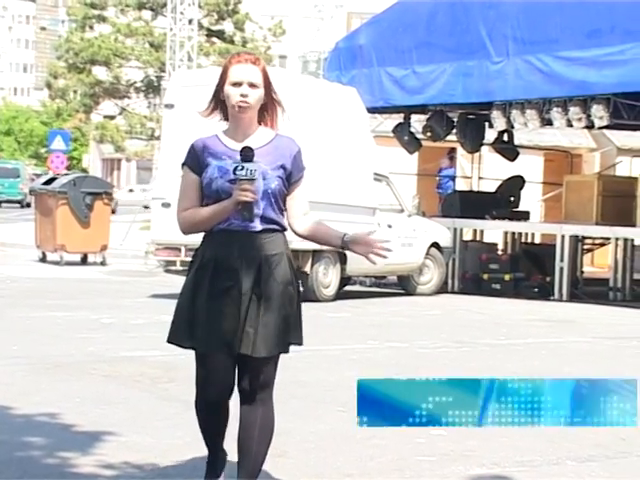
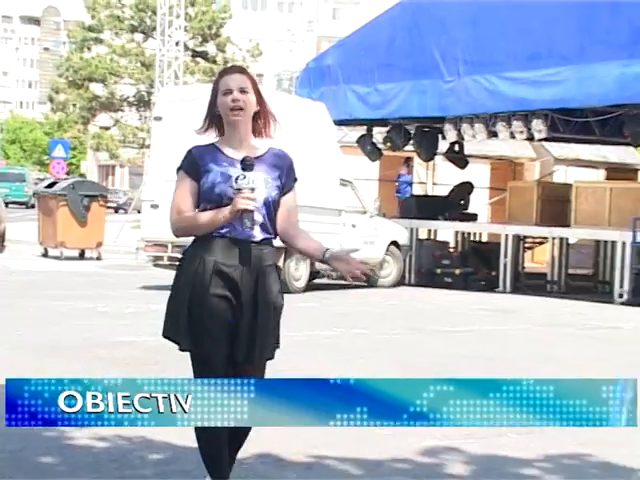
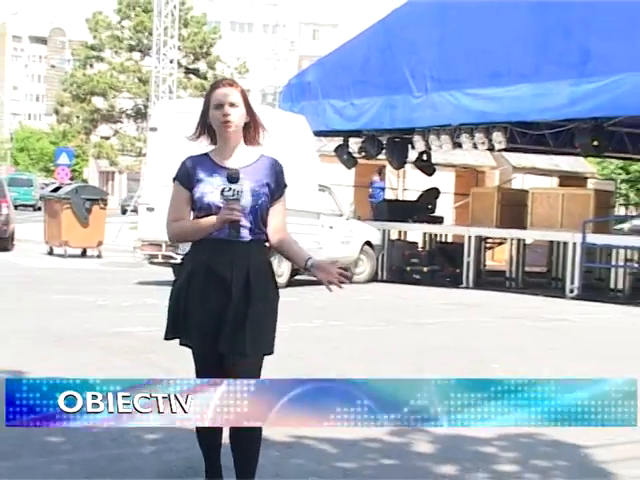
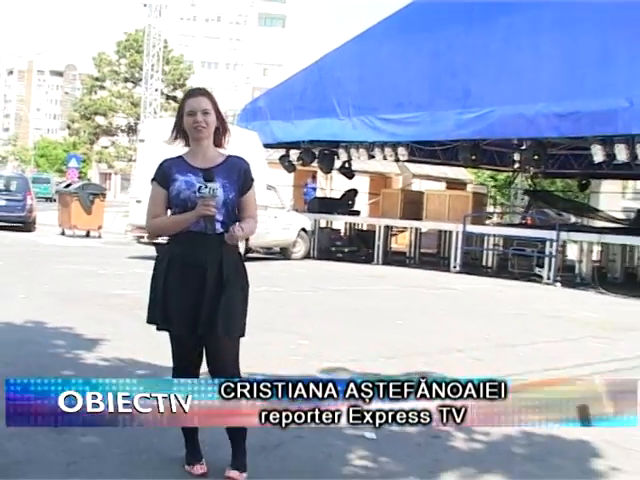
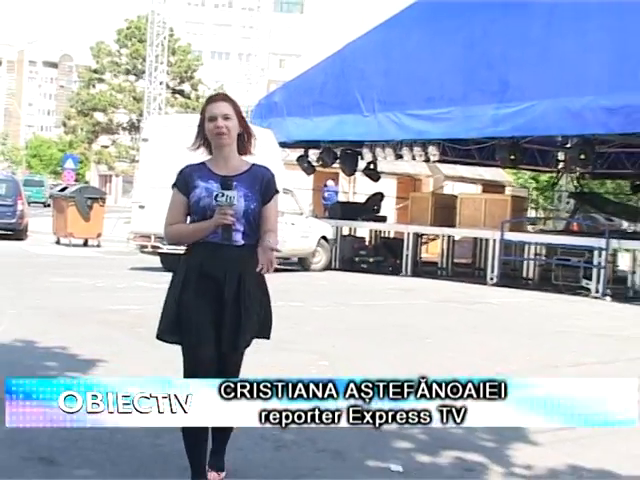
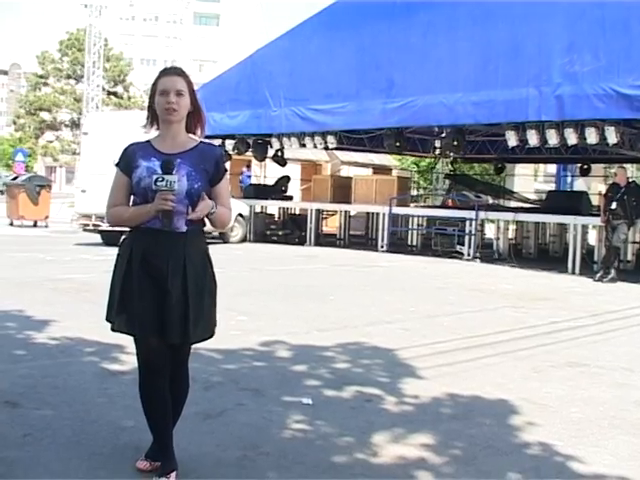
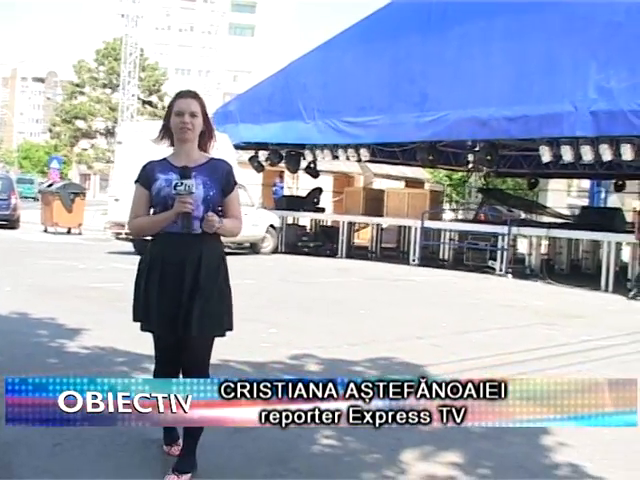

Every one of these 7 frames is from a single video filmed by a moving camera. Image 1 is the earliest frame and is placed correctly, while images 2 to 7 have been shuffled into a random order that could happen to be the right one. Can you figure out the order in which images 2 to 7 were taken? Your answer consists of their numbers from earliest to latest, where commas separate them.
2, 3, 5, 4, 7, 6
